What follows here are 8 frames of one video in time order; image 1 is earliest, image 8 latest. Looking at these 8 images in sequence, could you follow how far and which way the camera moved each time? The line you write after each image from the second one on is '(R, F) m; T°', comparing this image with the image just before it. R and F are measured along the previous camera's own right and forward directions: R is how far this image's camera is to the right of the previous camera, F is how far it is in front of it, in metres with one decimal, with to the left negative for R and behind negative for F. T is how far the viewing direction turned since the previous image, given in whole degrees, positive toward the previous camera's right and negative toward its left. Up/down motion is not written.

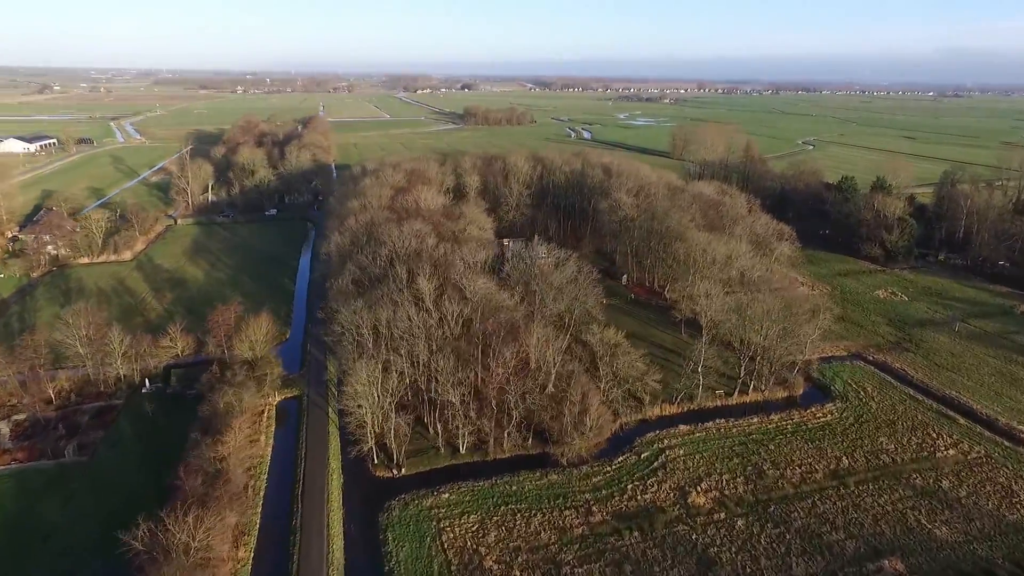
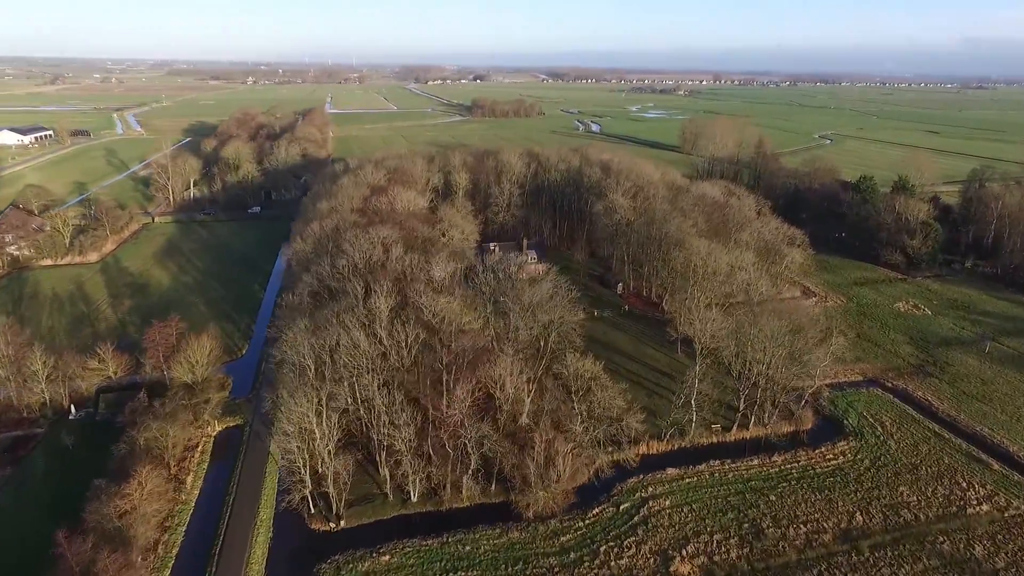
(+3.1, +5.8) m; -1°
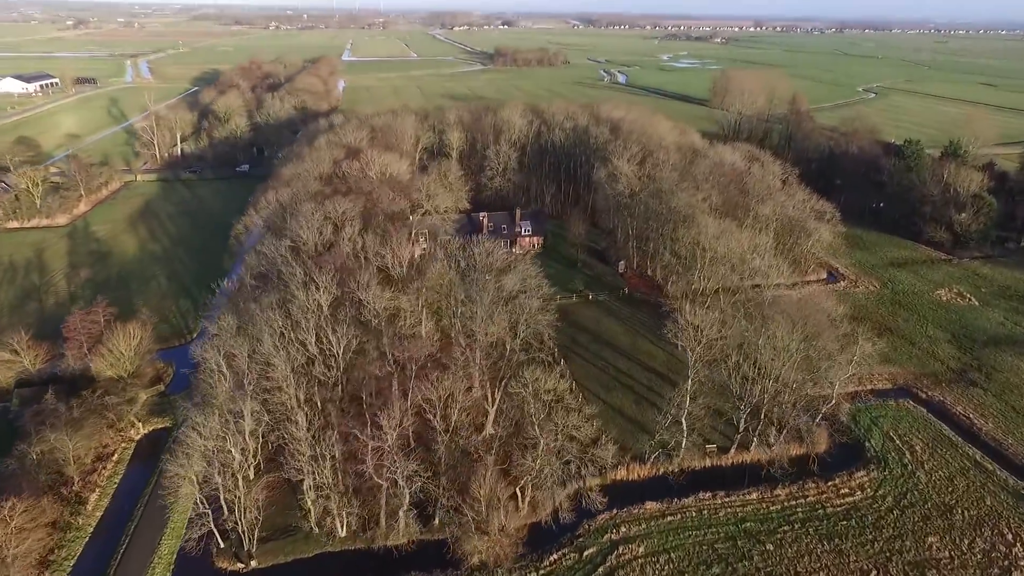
(+3.9, +6.8) m; -2°
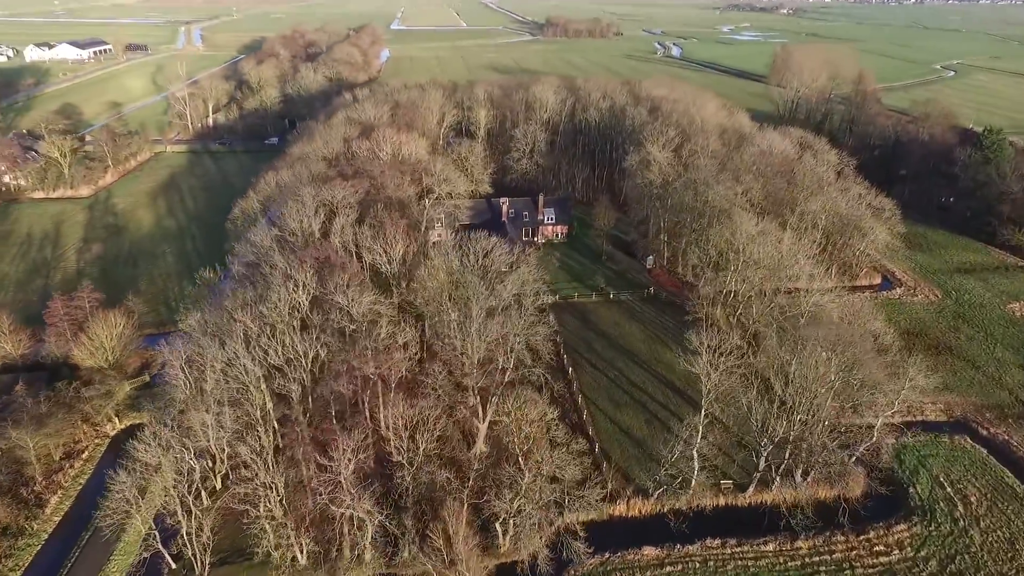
(+2.7, +4.1) m; -4°
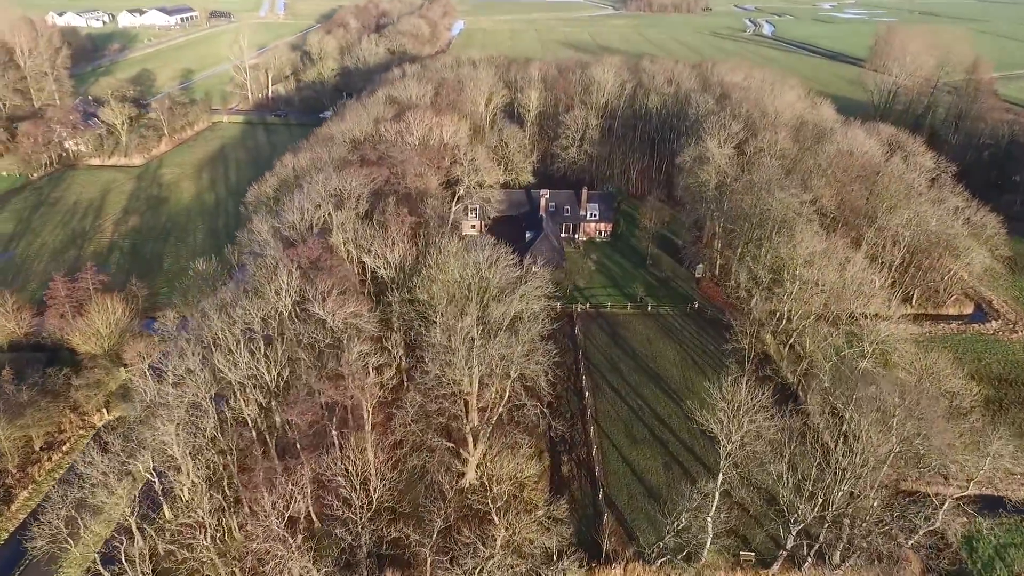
(+3.2, +4.4) m; -6°
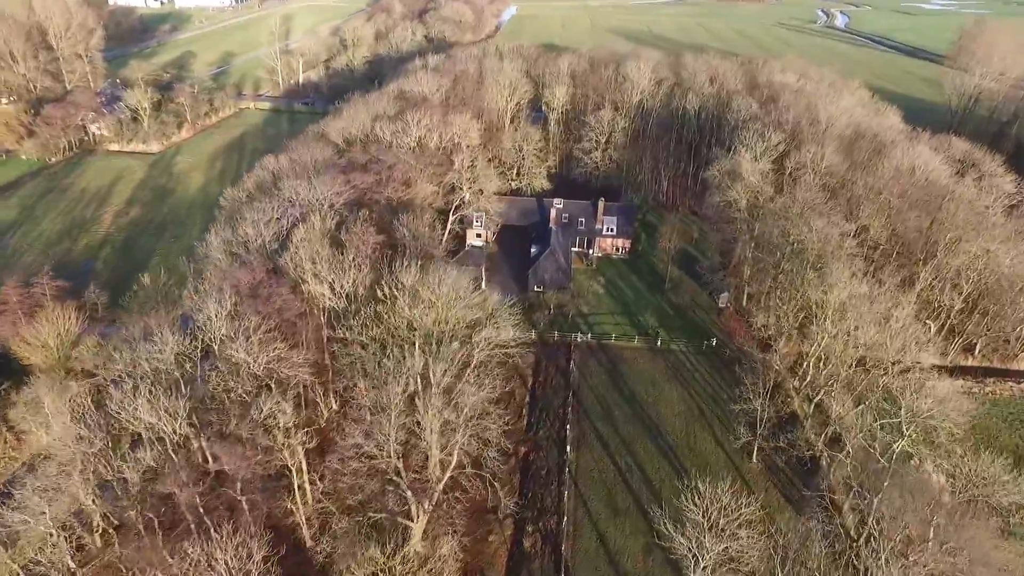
(+3.8, +4.9) m; -5°
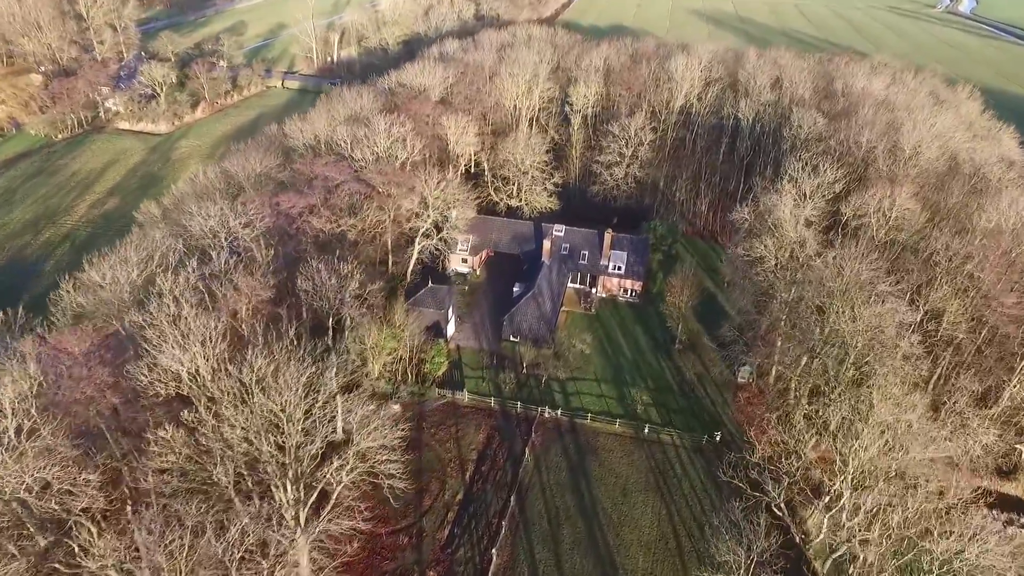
(+6.0, +8.4) m; -7°
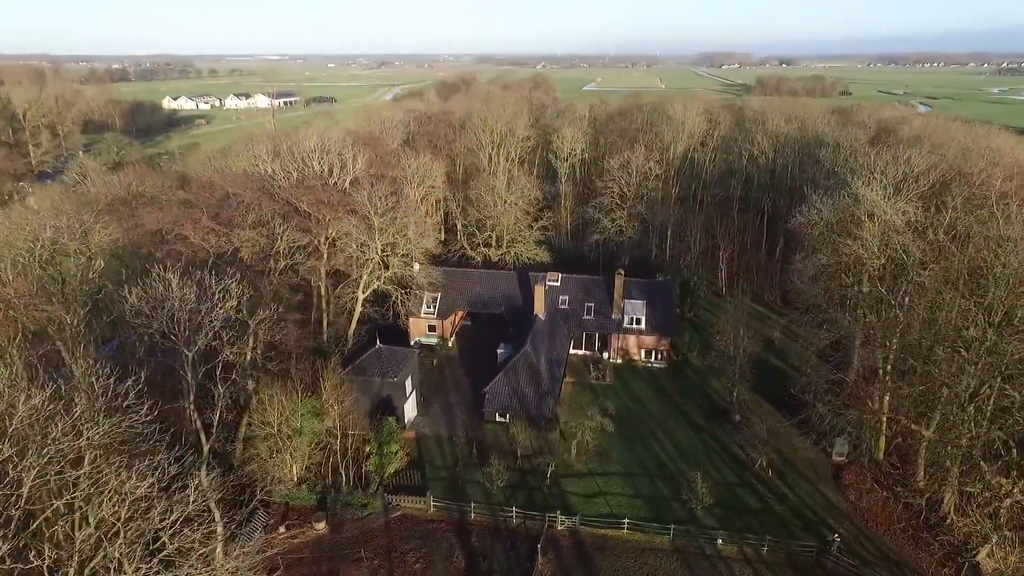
(0.0, +11.2) m; +2°
